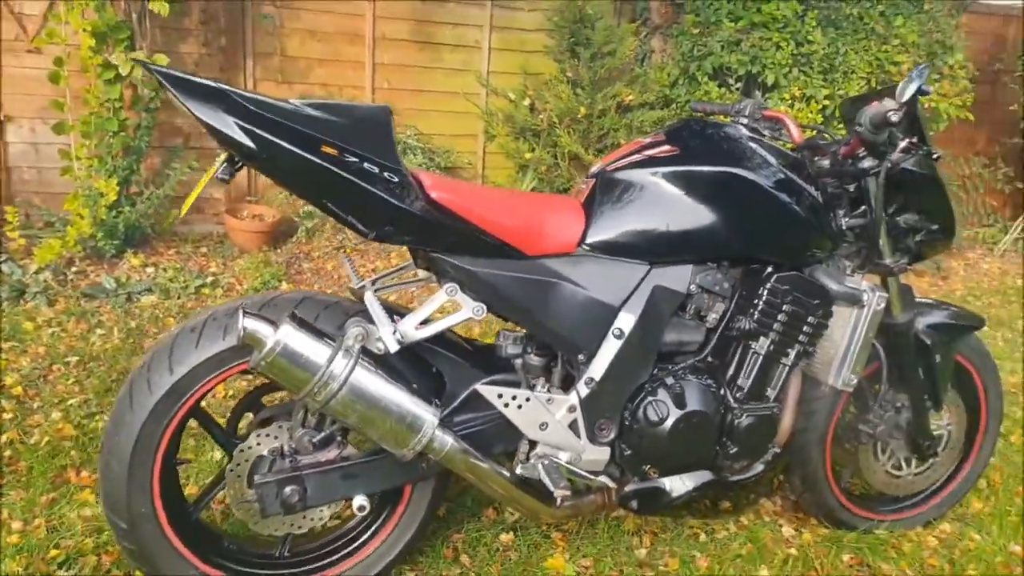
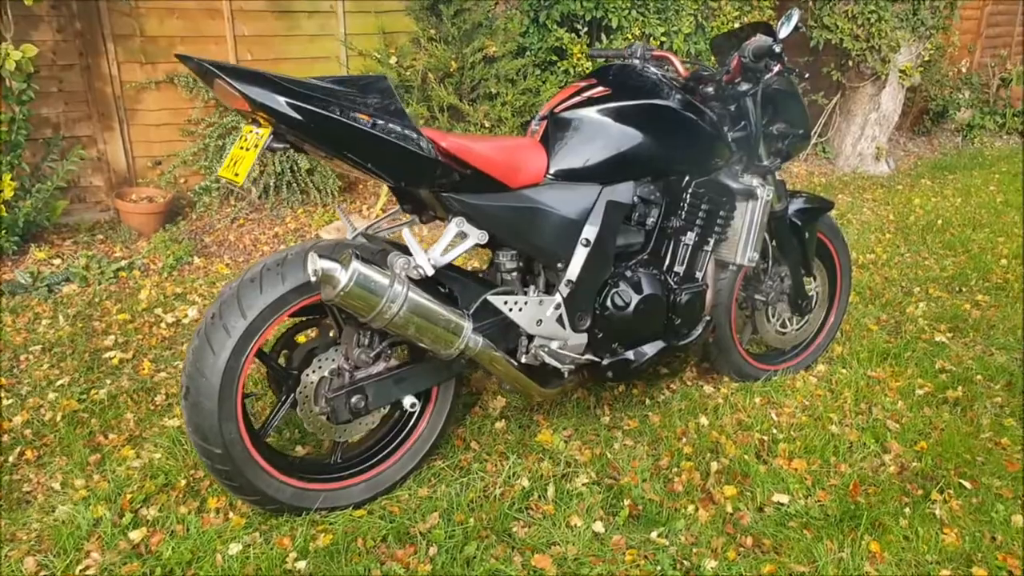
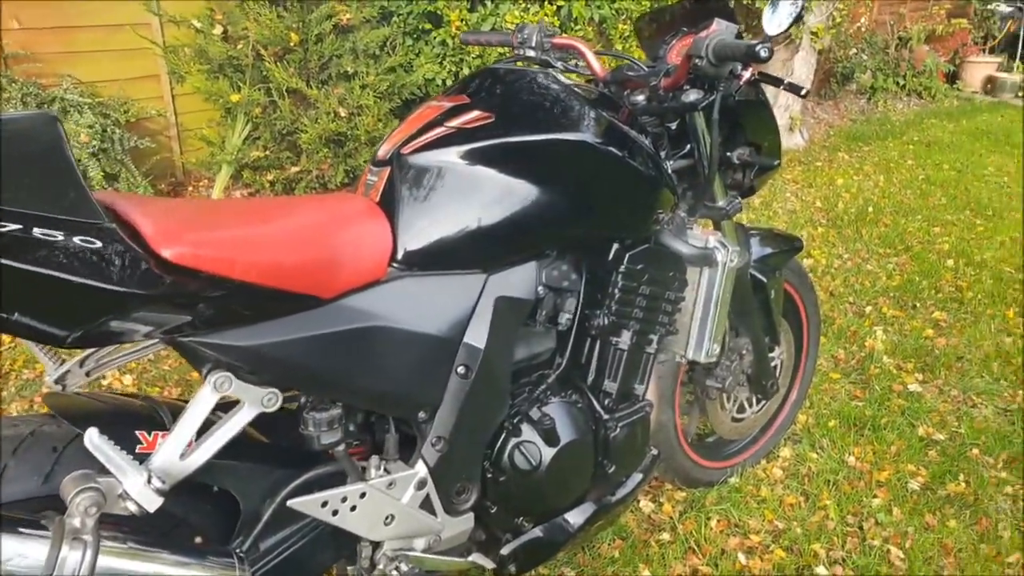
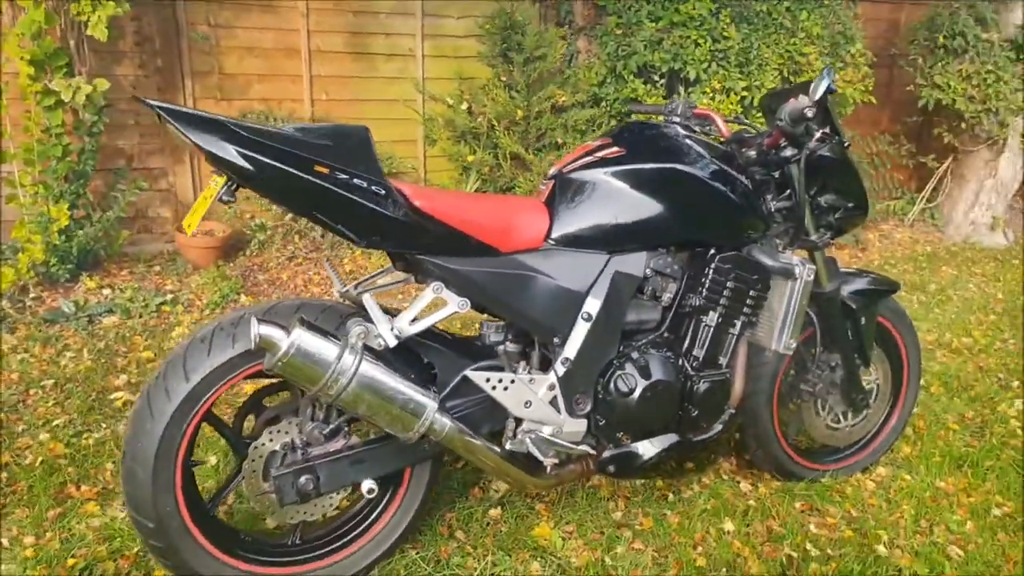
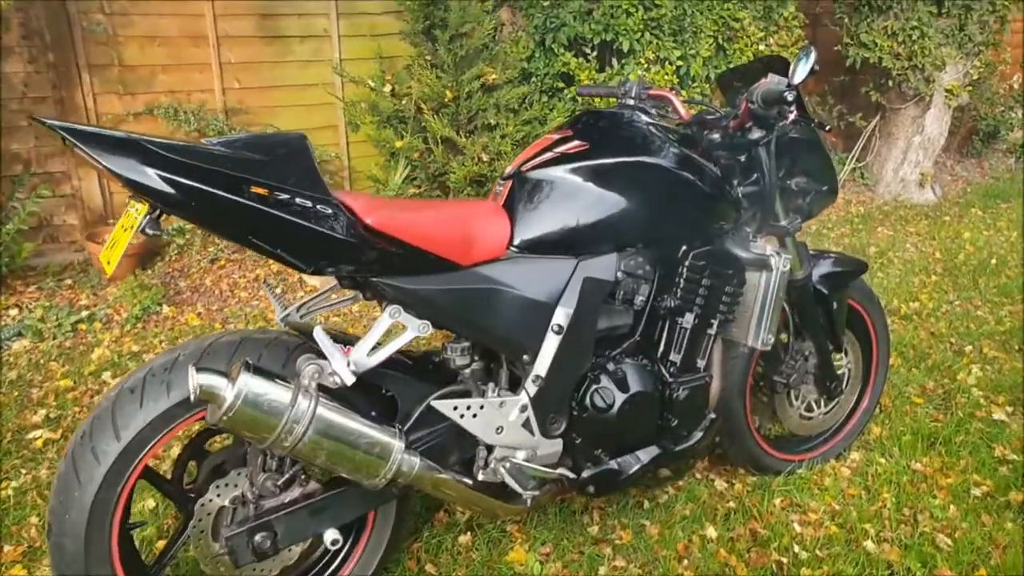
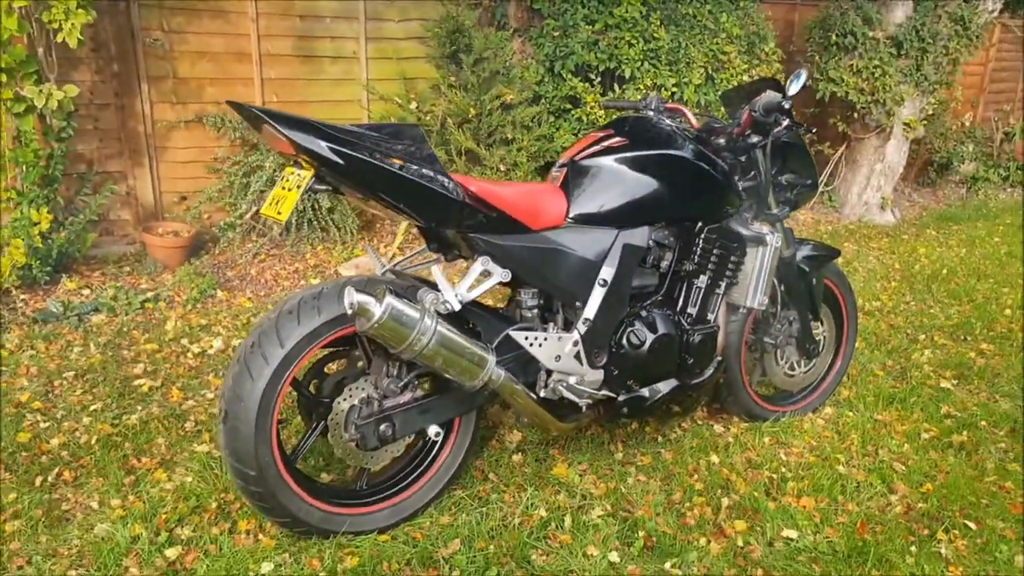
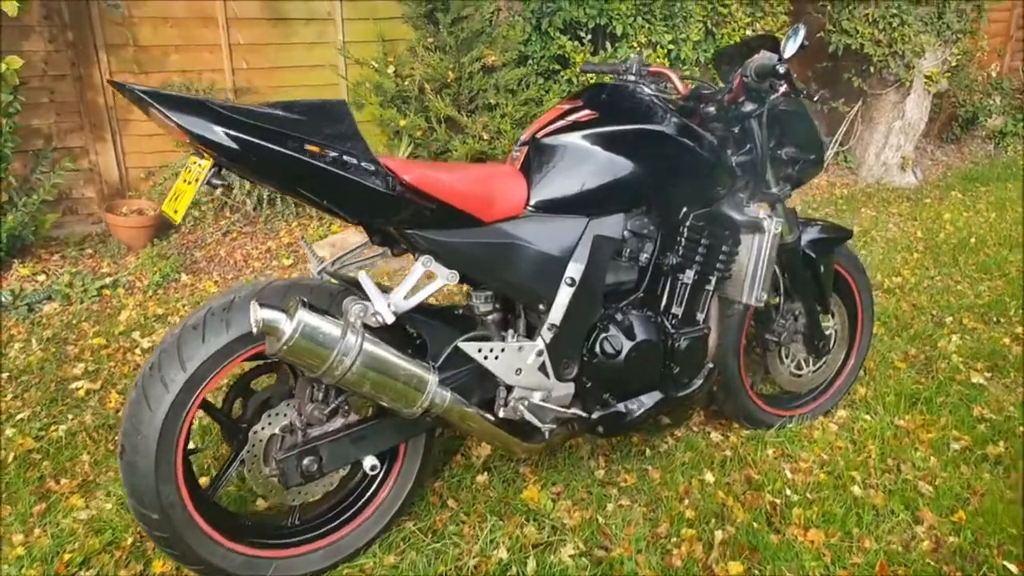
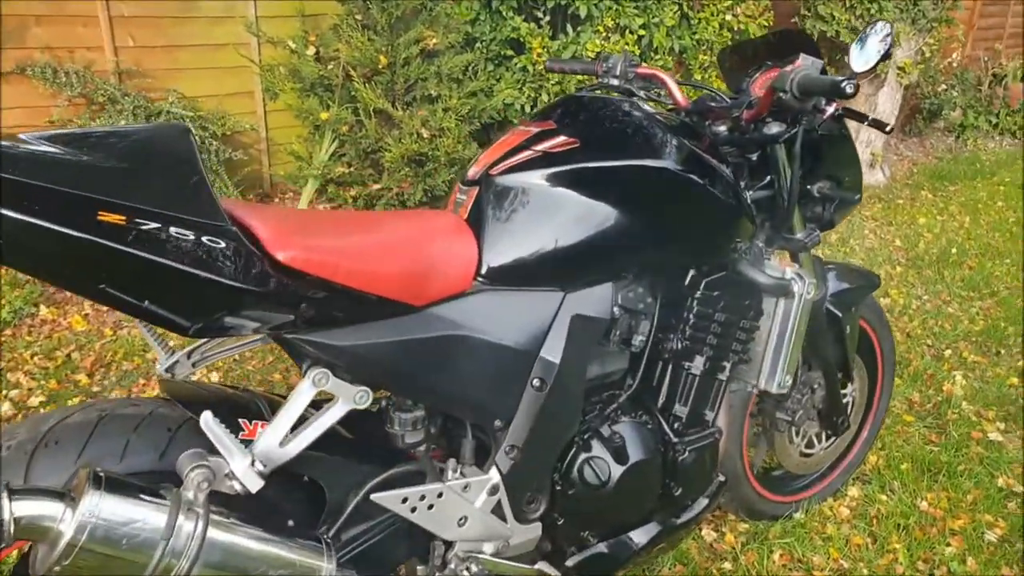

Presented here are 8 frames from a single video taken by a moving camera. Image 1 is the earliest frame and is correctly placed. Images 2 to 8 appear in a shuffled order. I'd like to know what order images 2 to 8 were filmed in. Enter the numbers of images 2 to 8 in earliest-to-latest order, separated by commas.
4, 6, 2, 7, 5, 8, 3
